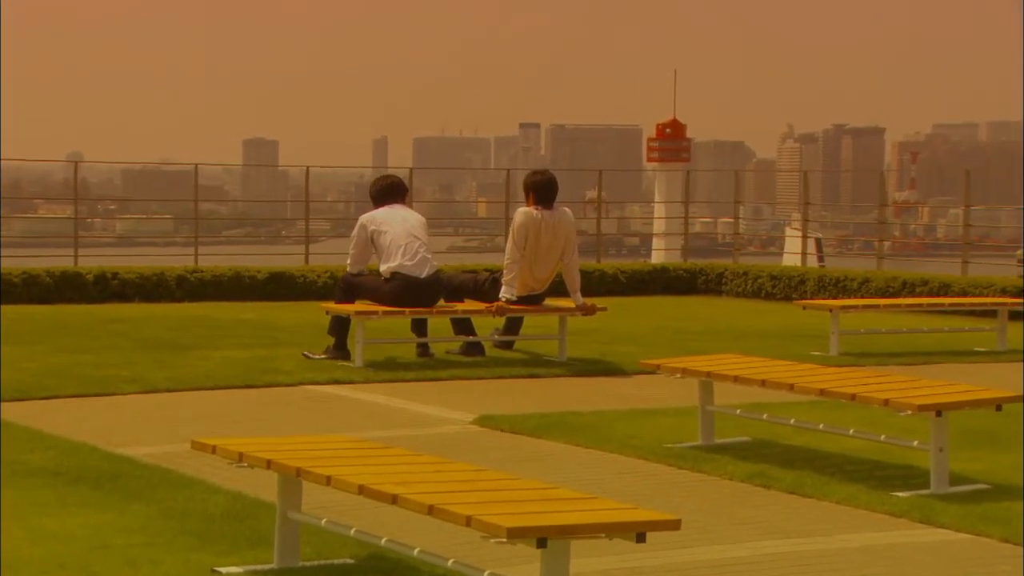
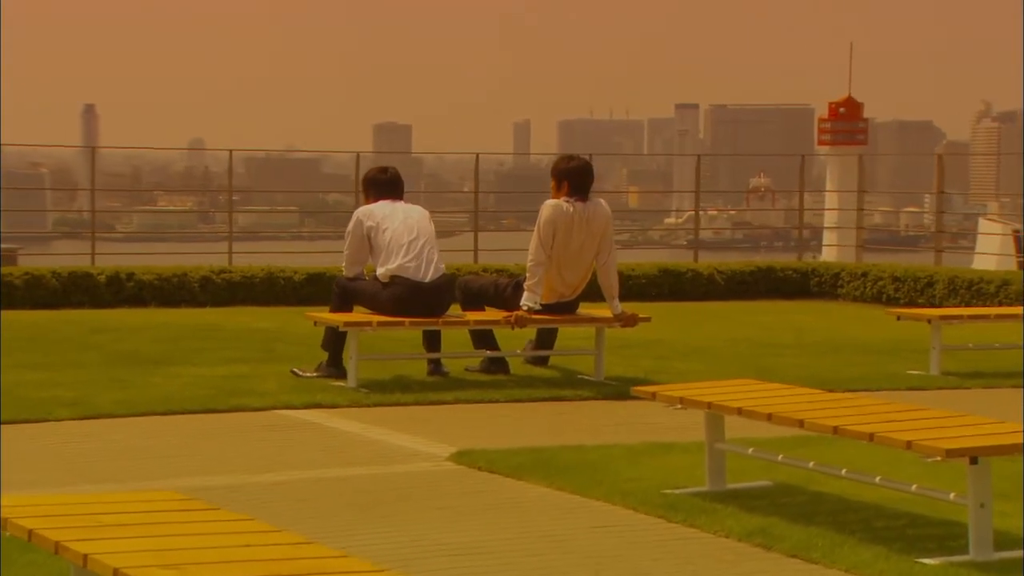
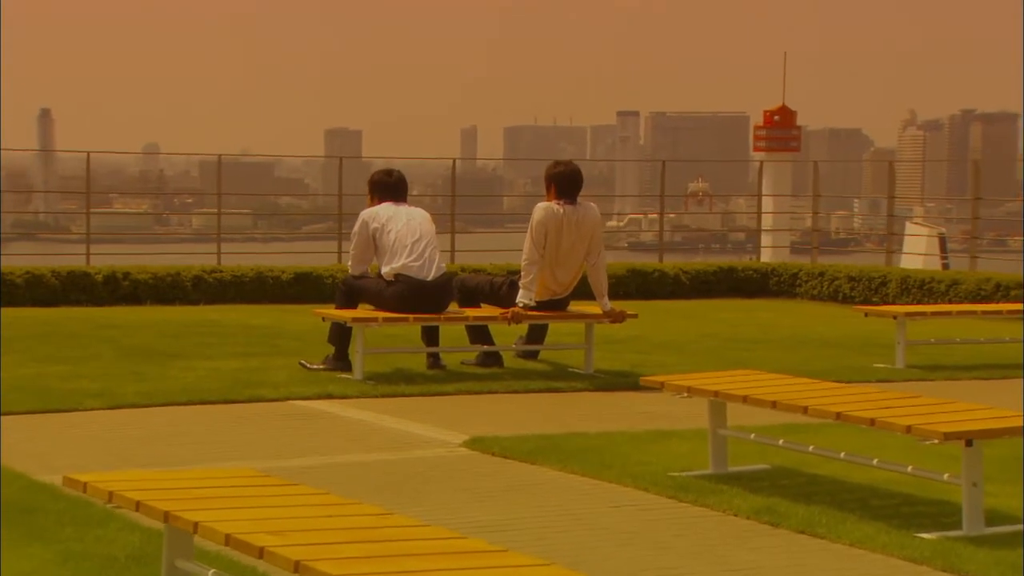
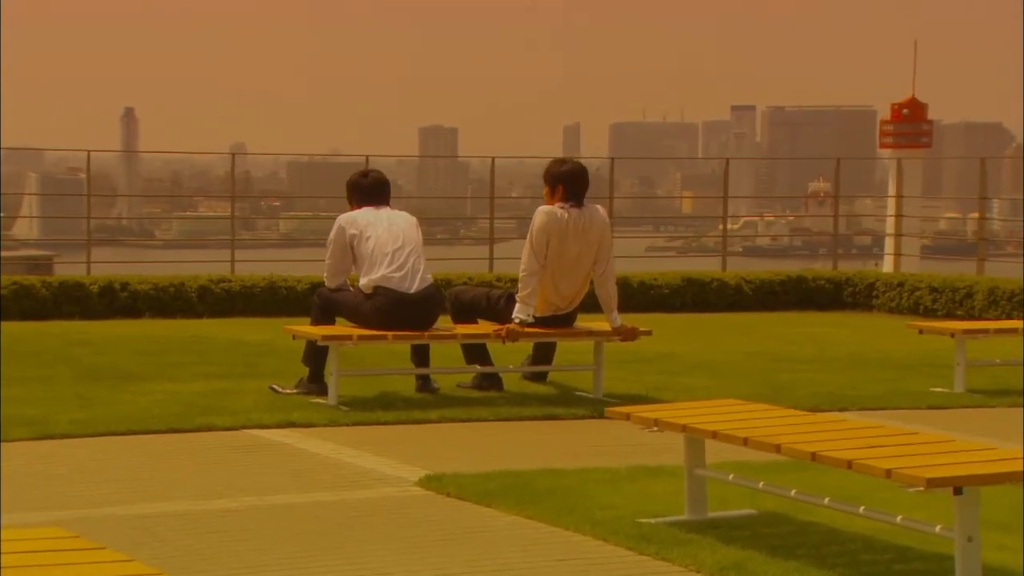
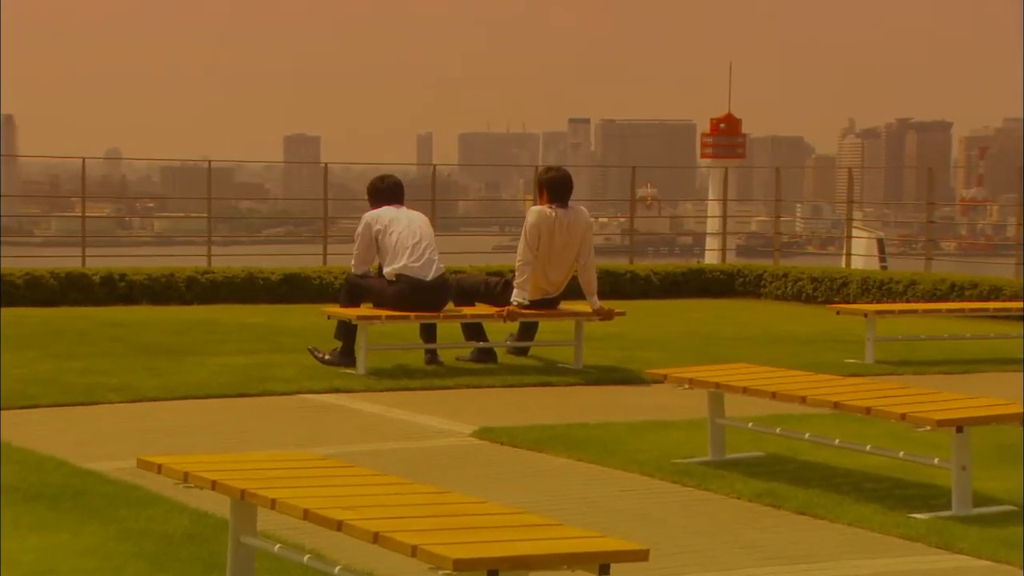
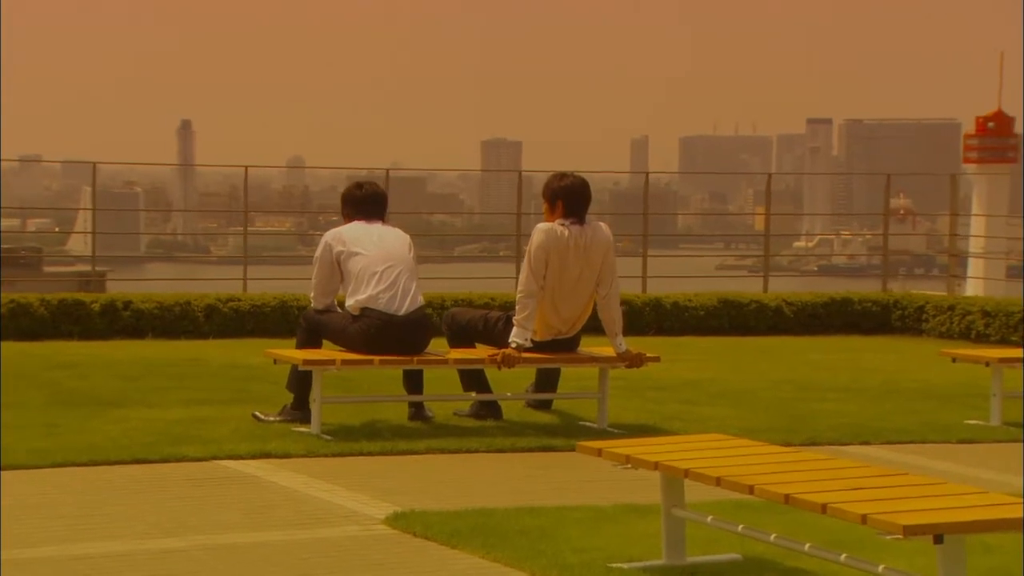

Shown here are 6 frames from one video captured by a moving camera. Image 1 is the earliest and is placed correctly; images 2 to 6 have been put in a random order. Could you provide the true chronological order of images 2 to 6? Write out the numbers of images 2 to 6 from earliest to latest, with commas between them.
5, 3, 2, 4, 6
